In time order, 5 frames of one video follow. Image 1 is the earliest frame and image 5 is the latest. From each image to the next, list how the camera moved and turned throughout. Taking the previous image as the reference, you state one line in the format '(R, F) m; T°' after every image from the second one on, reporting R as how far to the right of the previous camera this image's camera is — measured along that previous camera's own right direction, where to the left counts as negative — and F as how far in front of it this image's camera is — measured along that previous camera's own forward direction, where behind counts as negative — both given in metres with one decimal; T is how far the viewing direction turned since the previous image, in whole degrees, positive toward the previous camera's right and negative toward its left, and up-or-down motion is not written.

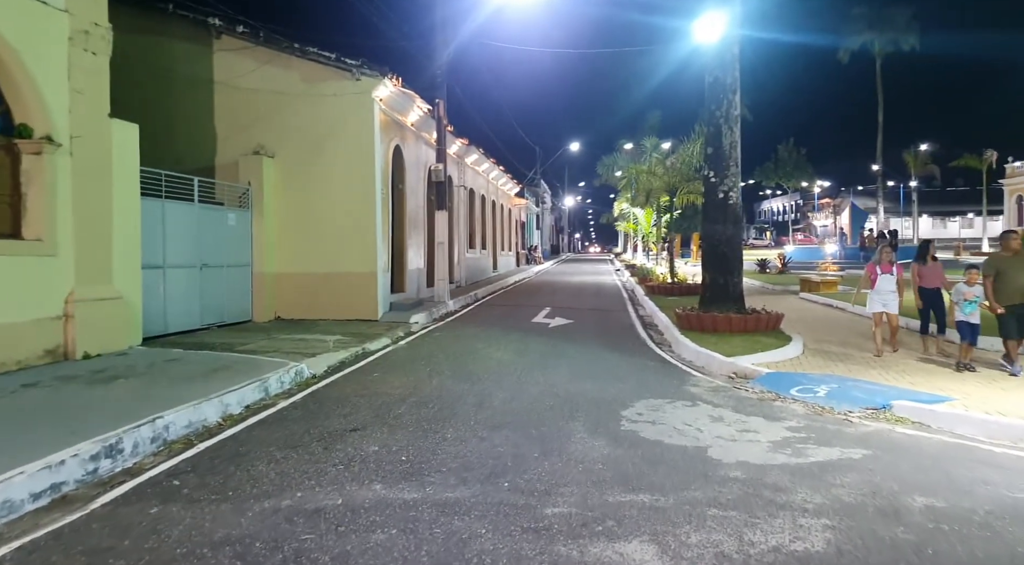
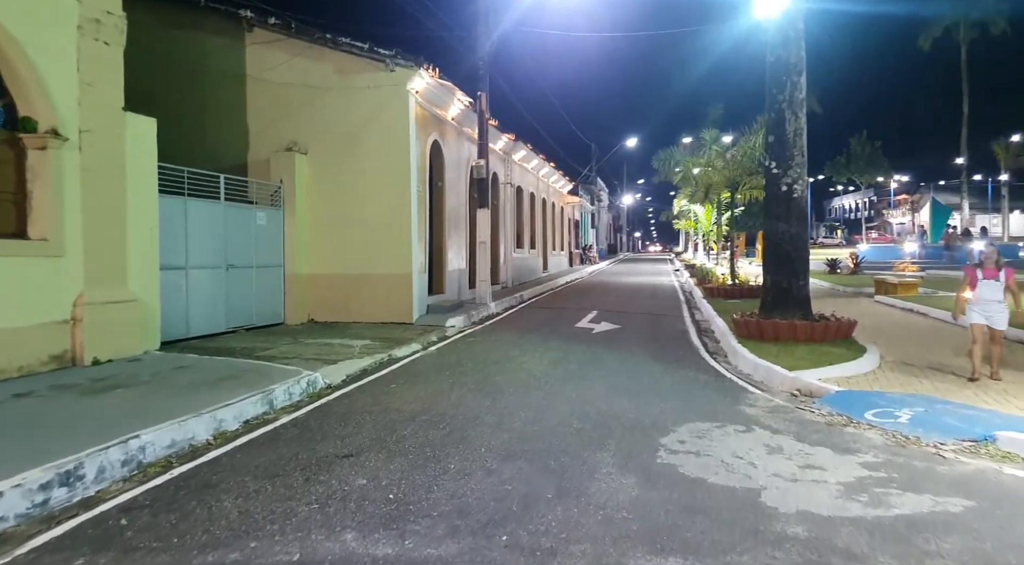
(+0.4, +0.9) m; -5°
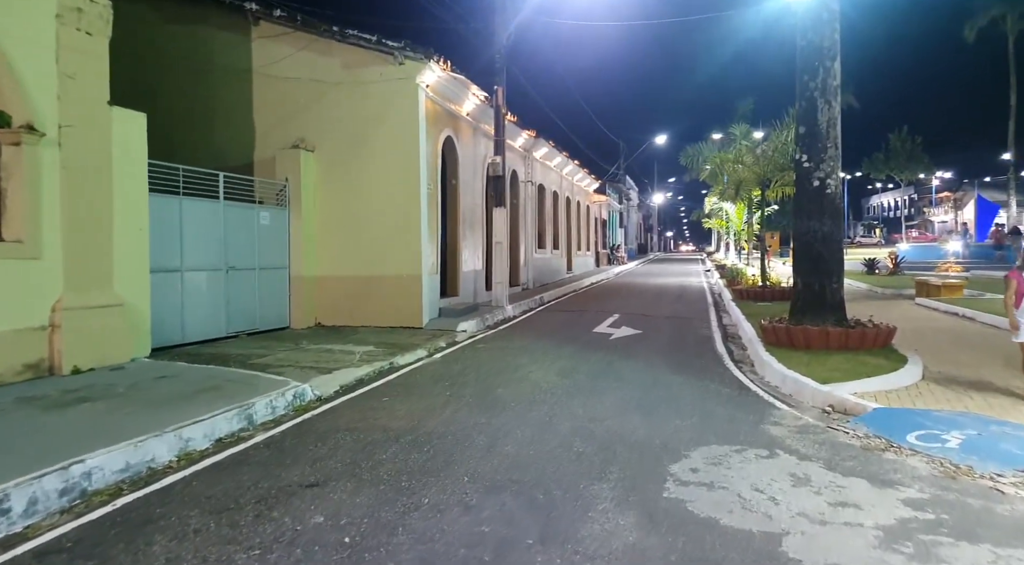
(+0.3, +0.7) m; -3°
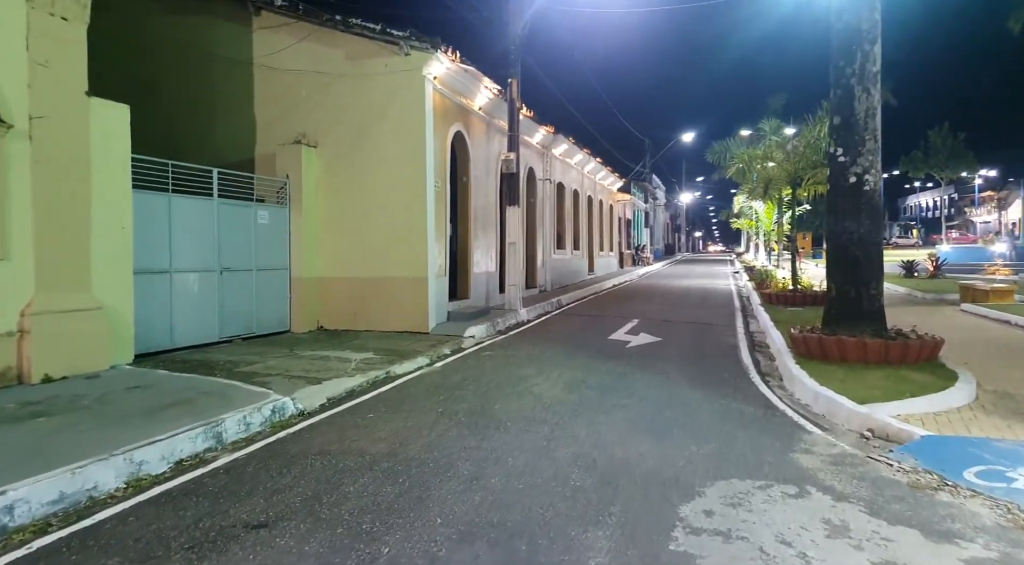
(+0.3, +0.7) m; -2°
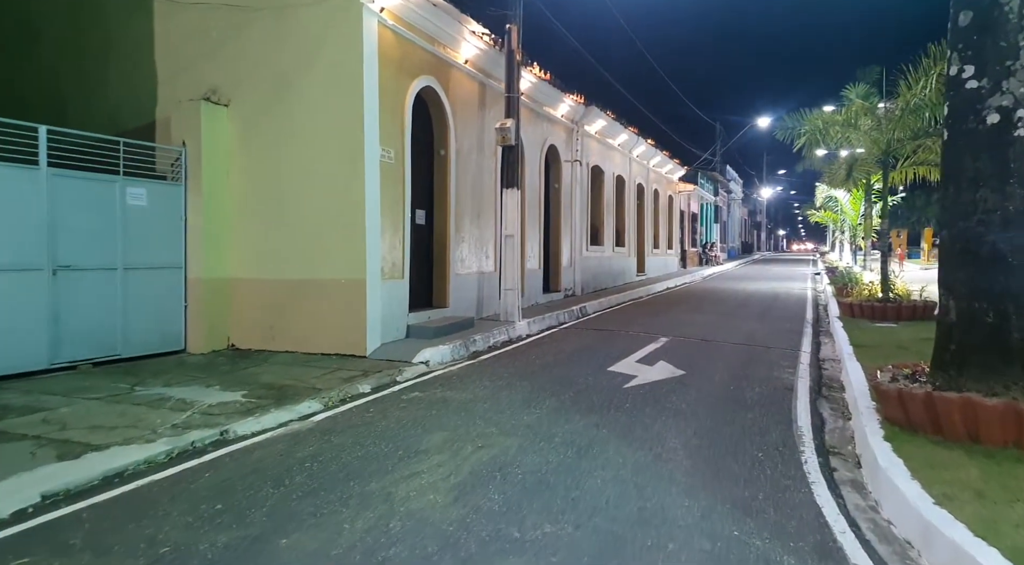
(+1.6, +3.7) m; -6°
